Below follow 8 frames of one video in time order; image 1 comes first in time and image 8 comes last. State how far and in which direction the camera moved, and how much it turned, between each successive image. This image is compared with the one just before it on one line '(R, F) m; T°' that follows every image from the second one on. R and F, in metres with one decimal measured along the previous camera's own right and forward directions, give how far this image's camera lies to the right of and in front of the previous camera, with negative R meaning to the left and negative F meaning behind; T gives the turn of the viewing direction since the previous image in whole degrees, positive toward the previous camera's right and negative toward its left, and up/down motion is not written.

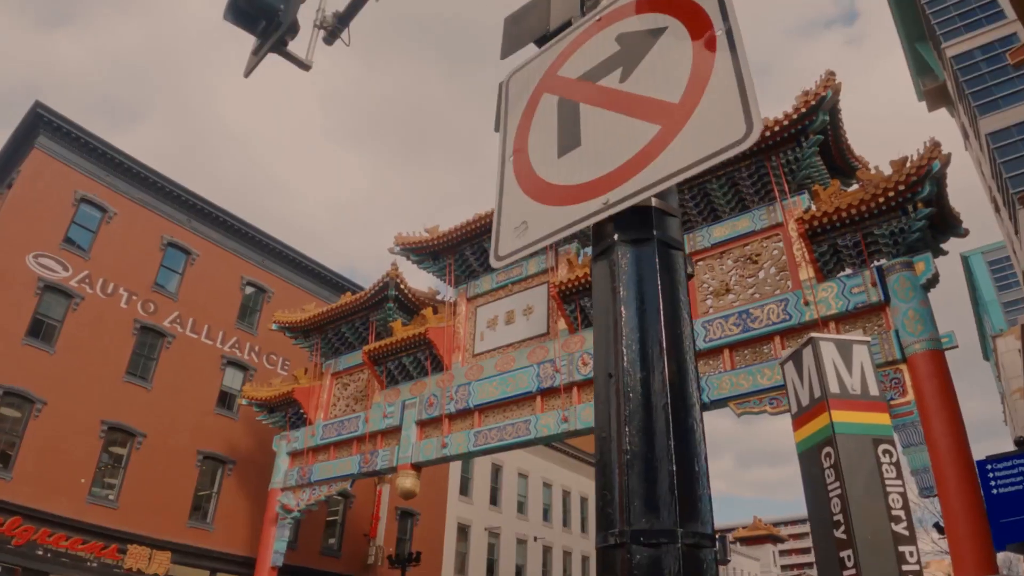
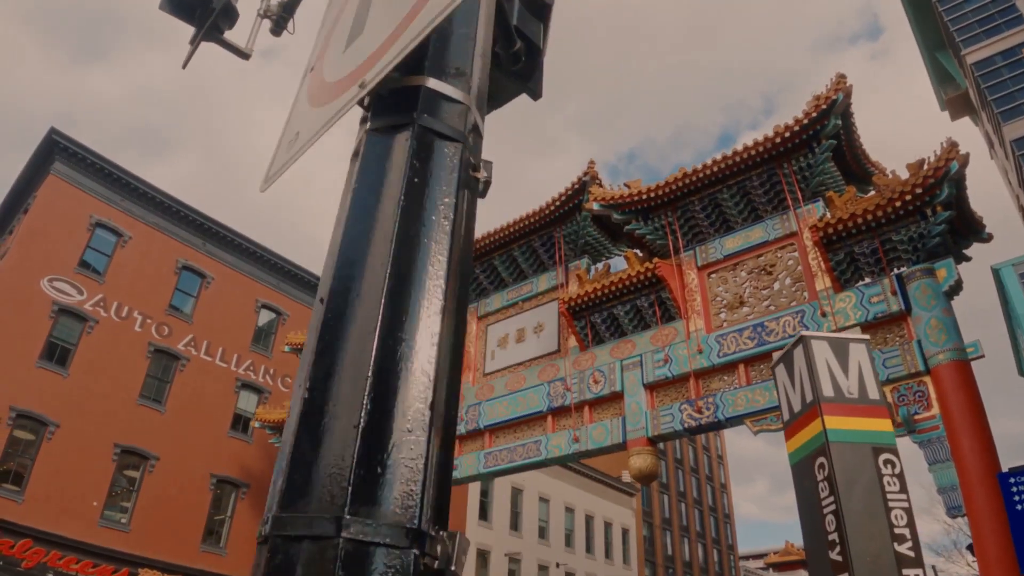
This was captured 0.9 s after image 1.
(+0.3, +0.3) m; -2°
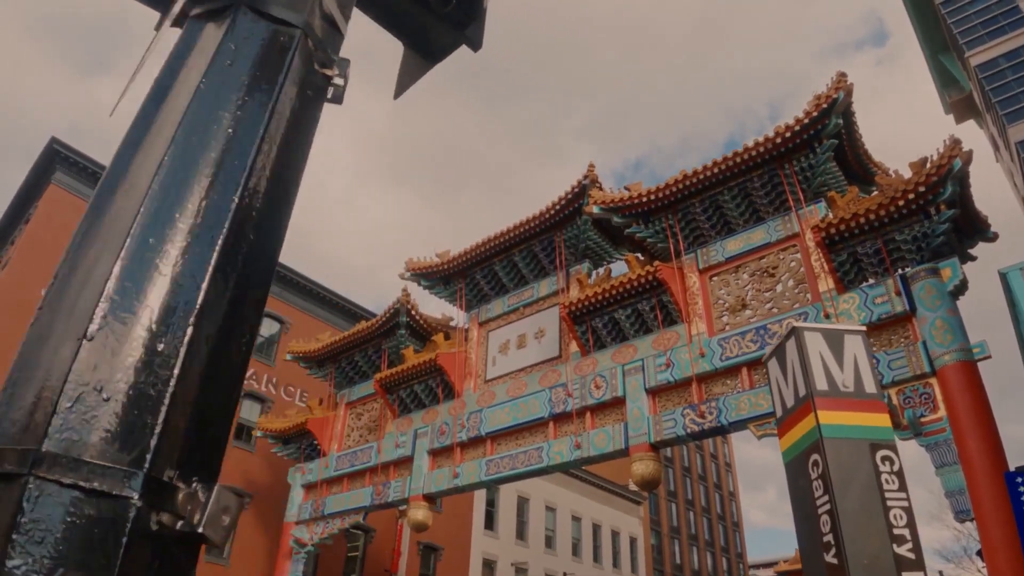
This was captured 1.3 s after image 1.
(+0.1, +0.1) m; -1°
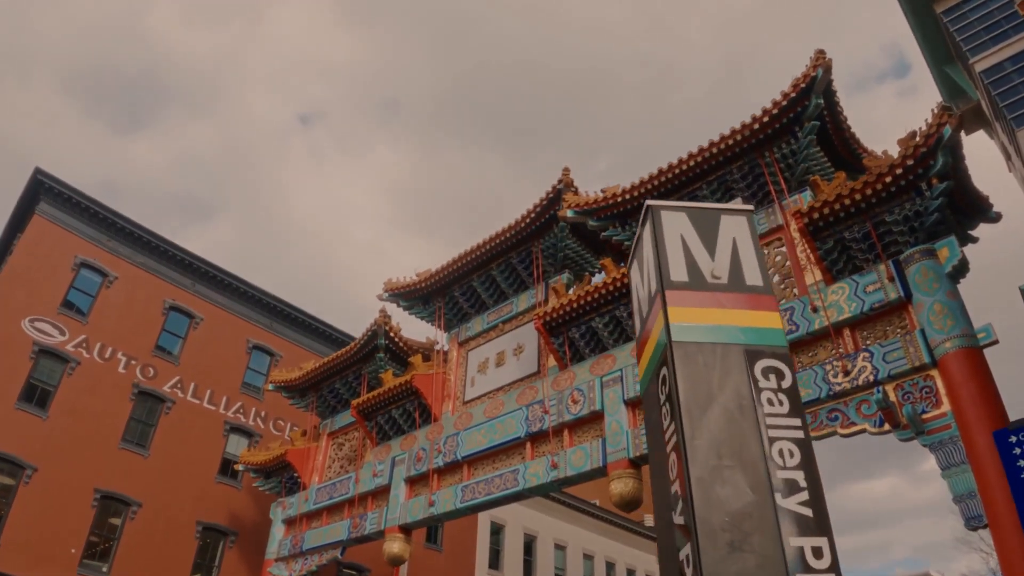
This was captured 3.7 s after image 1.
(+0.9, +0.9) m; -1°
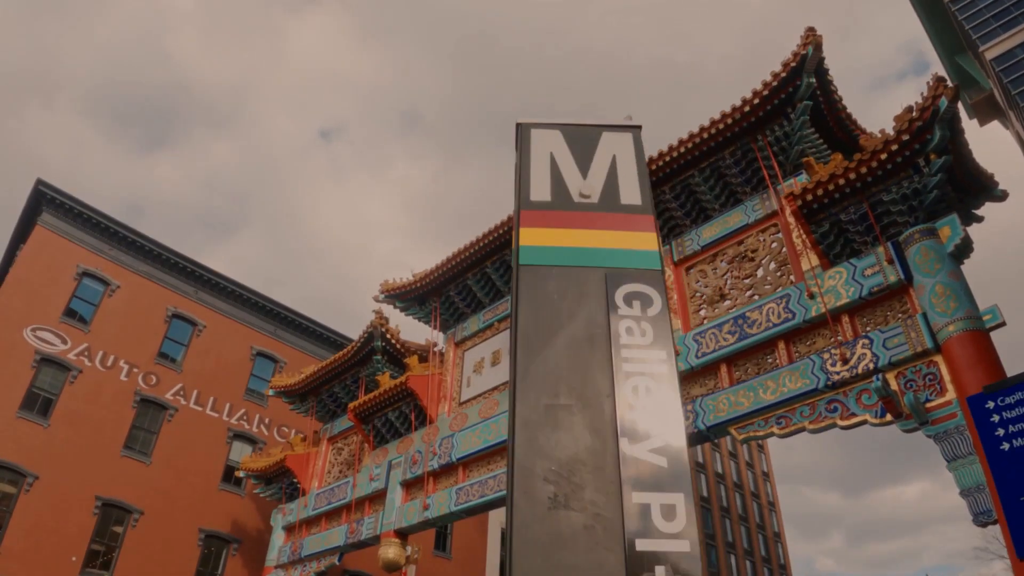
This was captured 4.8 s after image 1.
(+0.5, +0.4) m; -1°
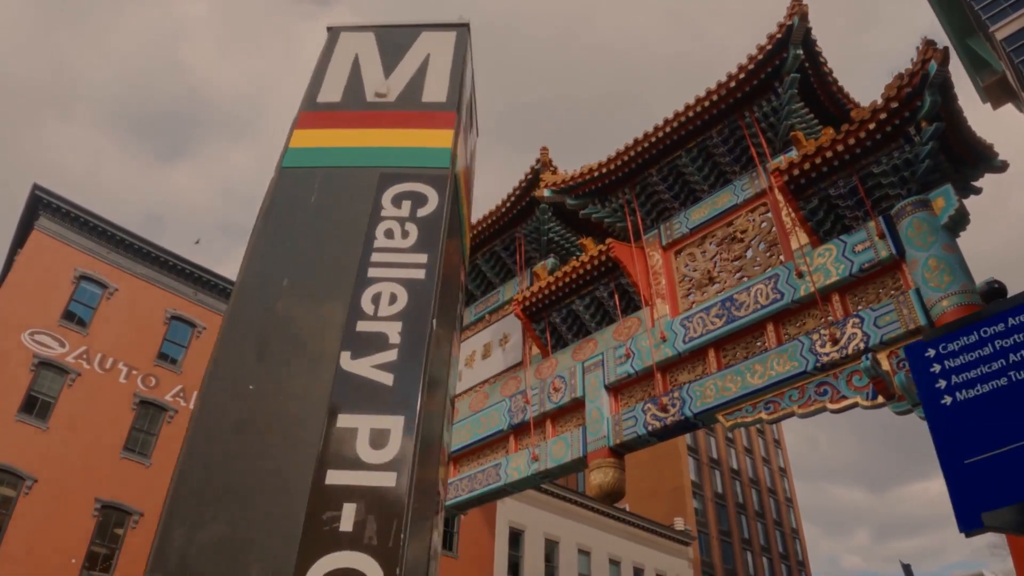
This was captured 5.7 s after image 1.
(+0.5, +0.3) m; -1°
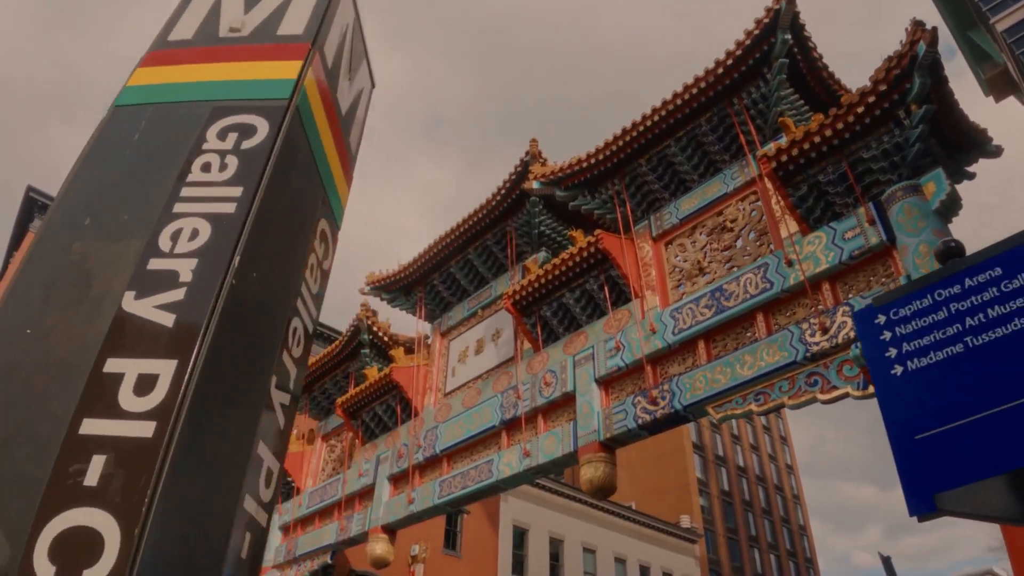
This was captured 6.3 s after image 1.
(+0.3, +0.2) m; 0°
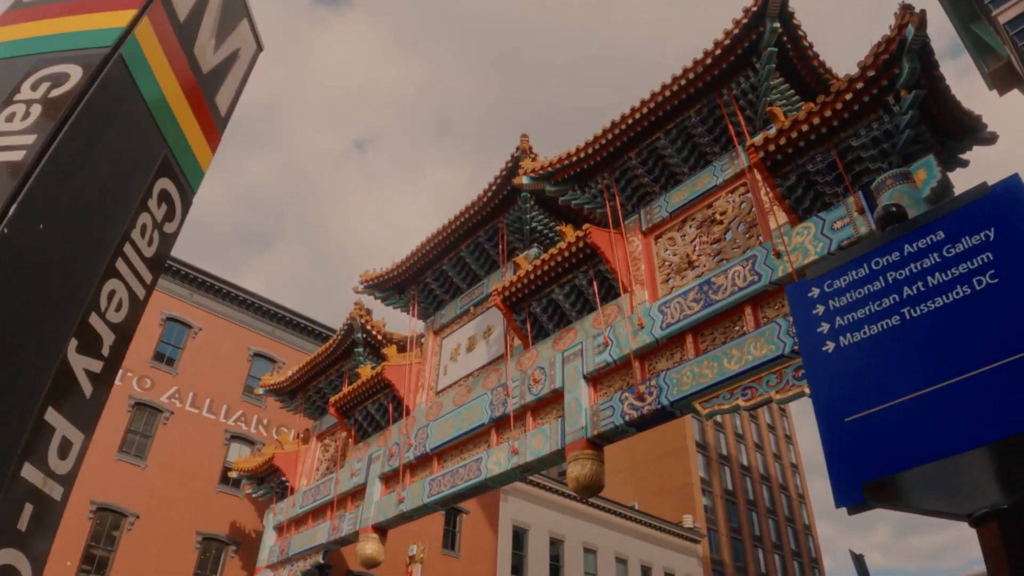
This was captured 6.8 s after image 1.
(+0.3, +0.2) m; -1°
